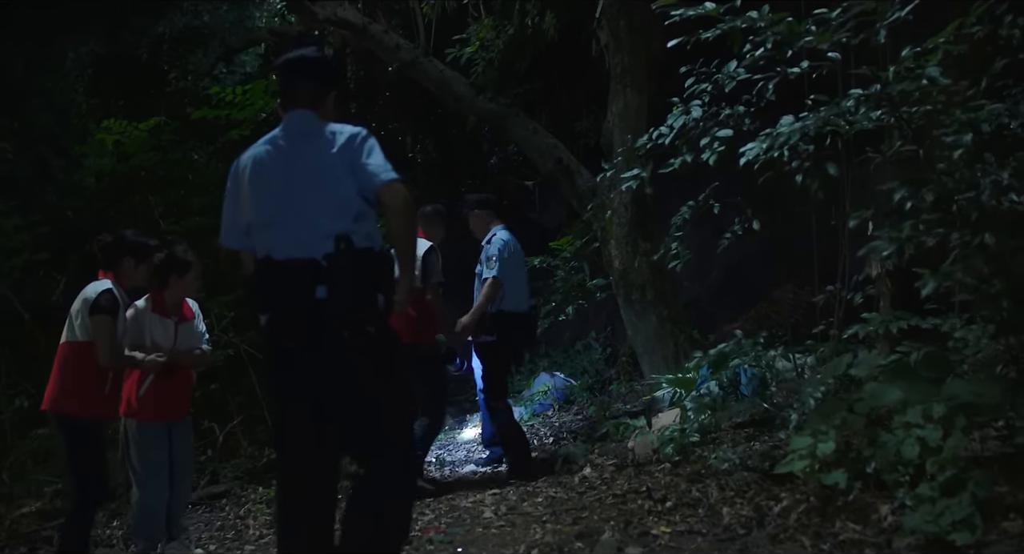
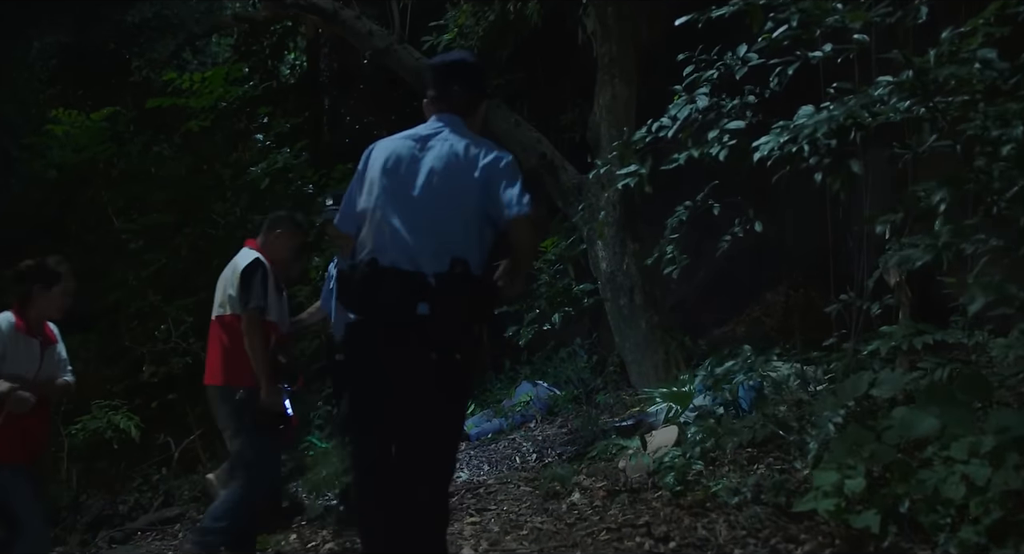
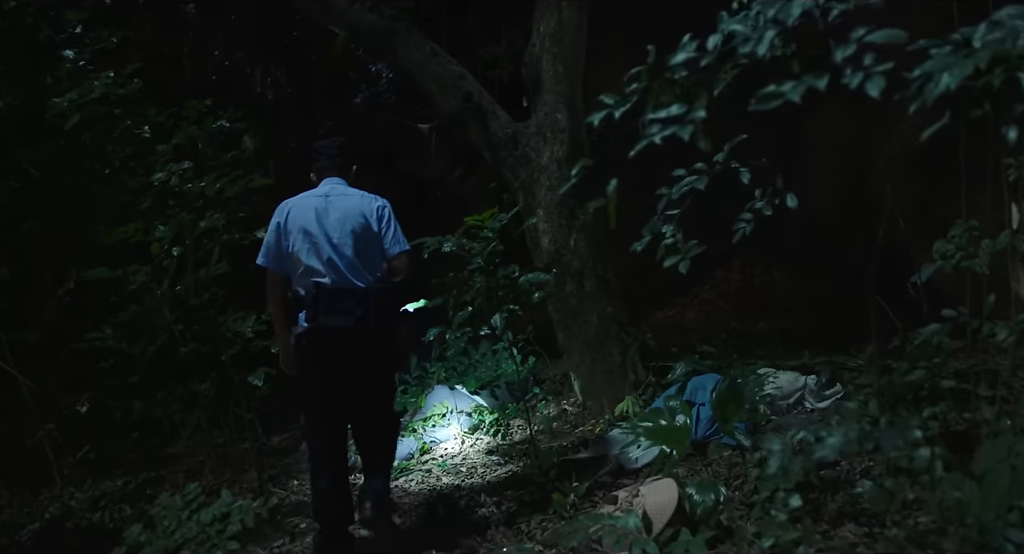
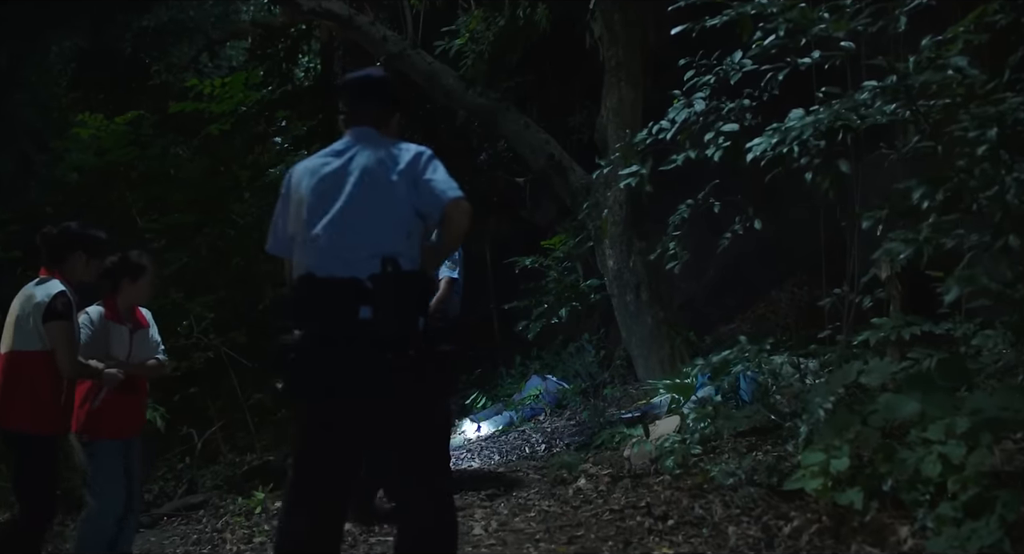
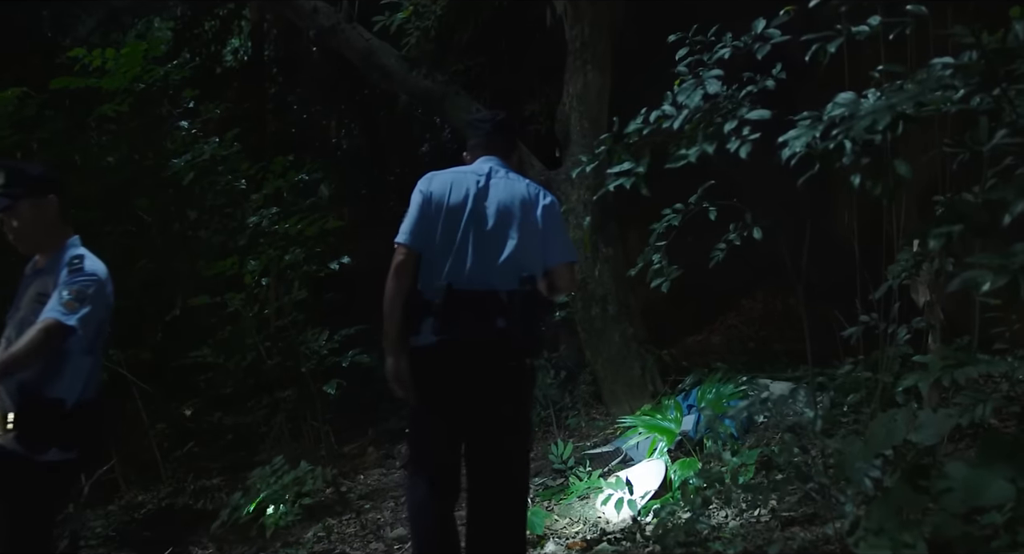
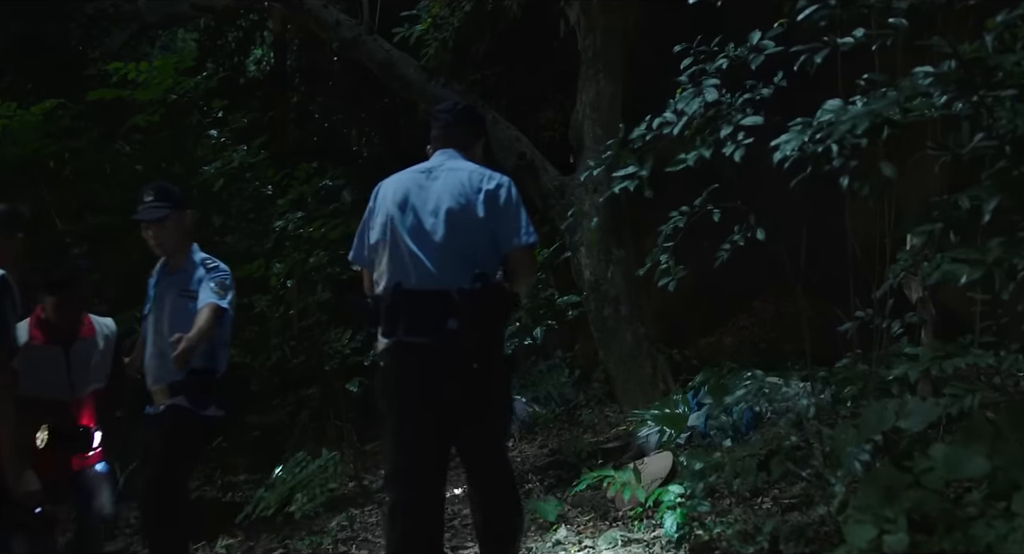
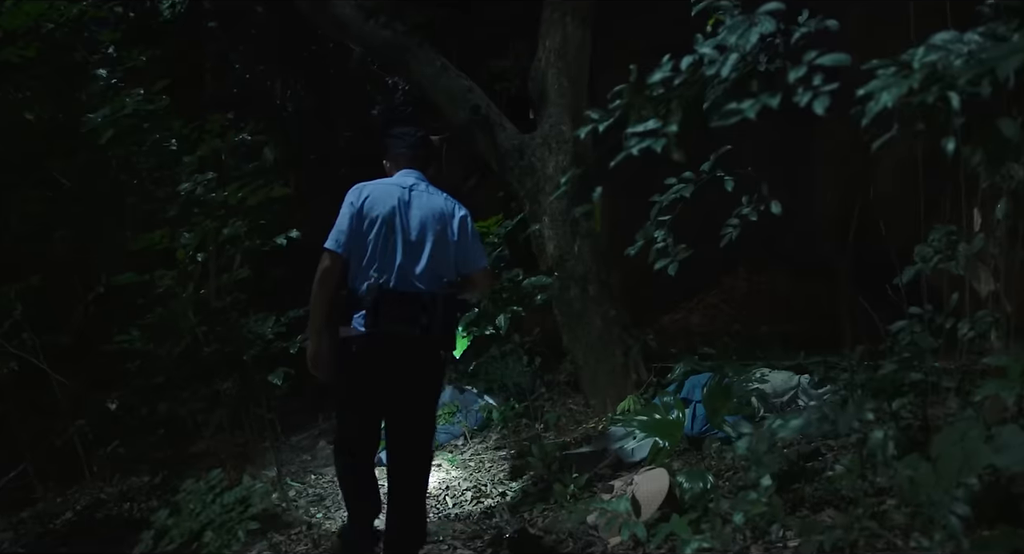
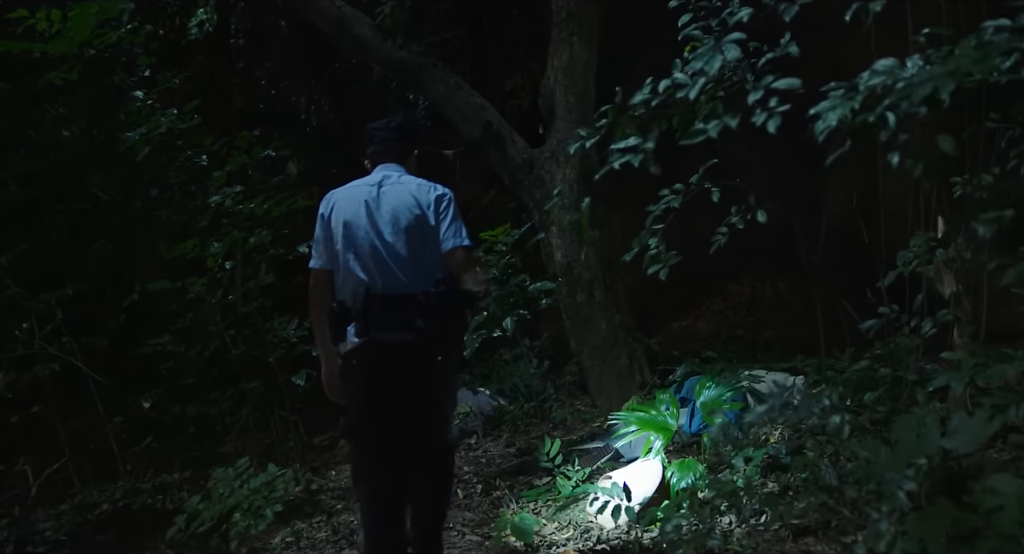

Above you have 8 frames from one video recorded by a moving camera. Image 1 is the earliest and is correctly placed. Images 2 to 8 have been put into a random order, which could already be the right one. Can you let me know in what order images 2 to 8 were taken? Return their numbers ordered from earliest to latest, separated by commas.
4, 2, 6, 5, 8, 7, 3
